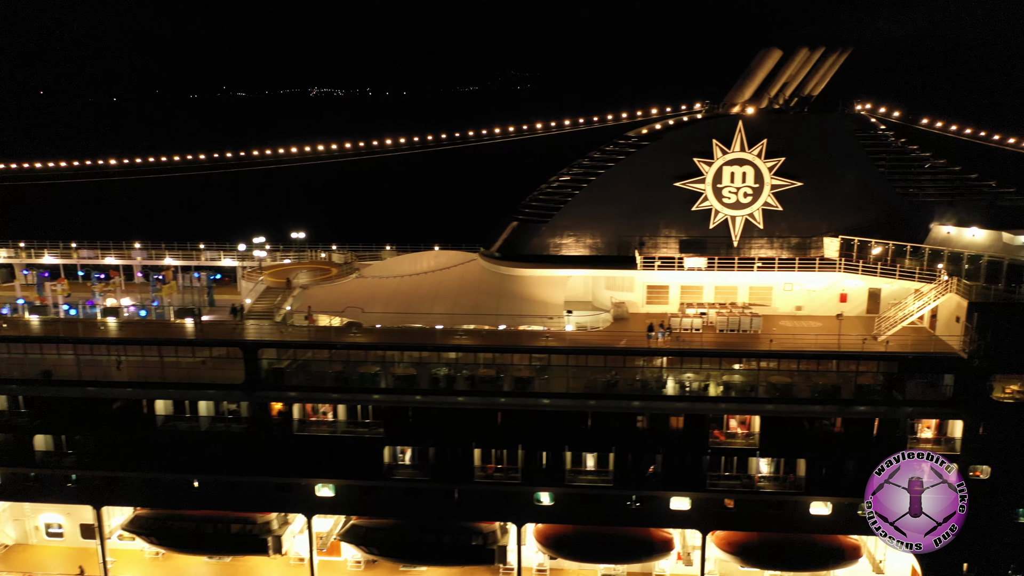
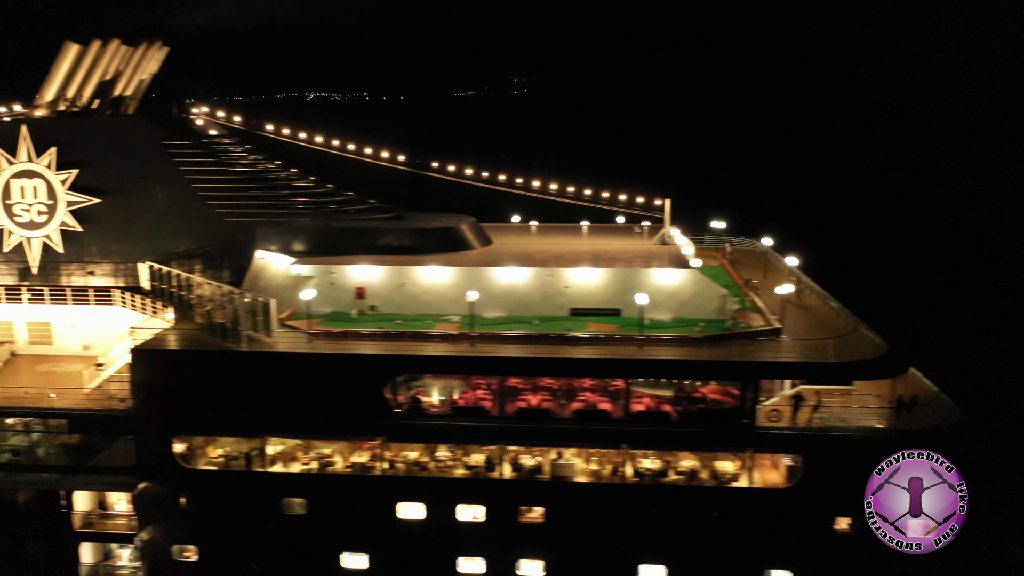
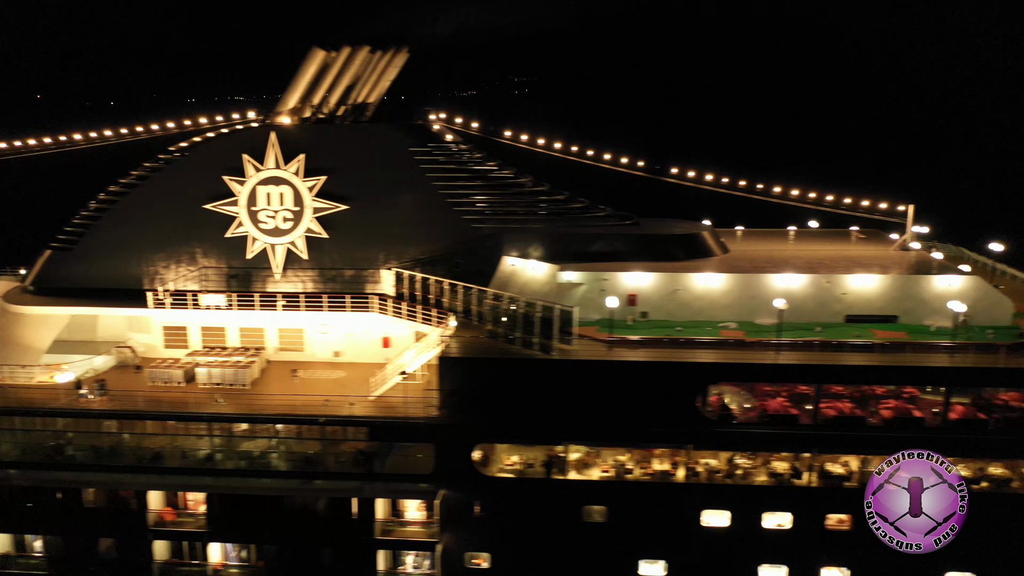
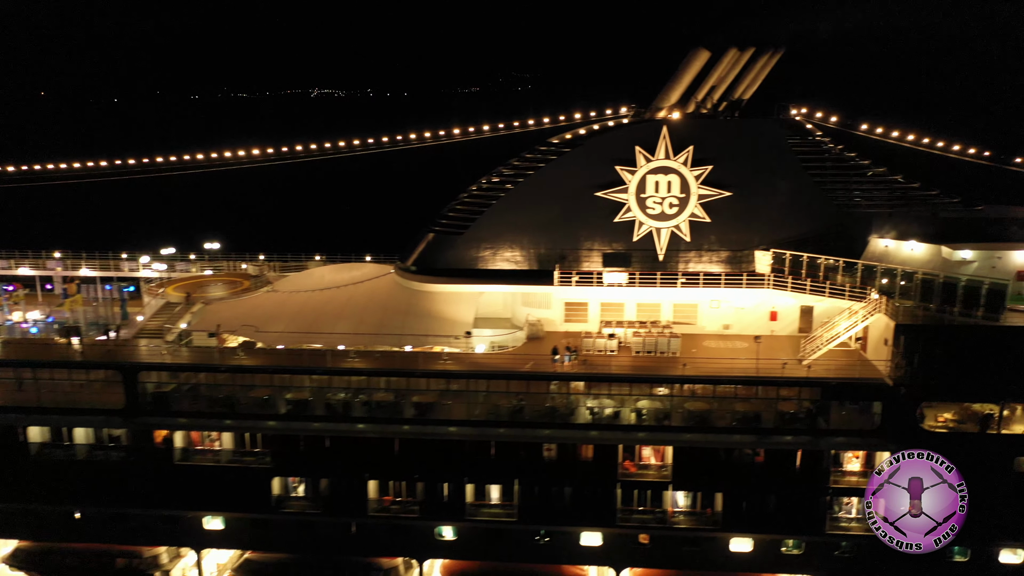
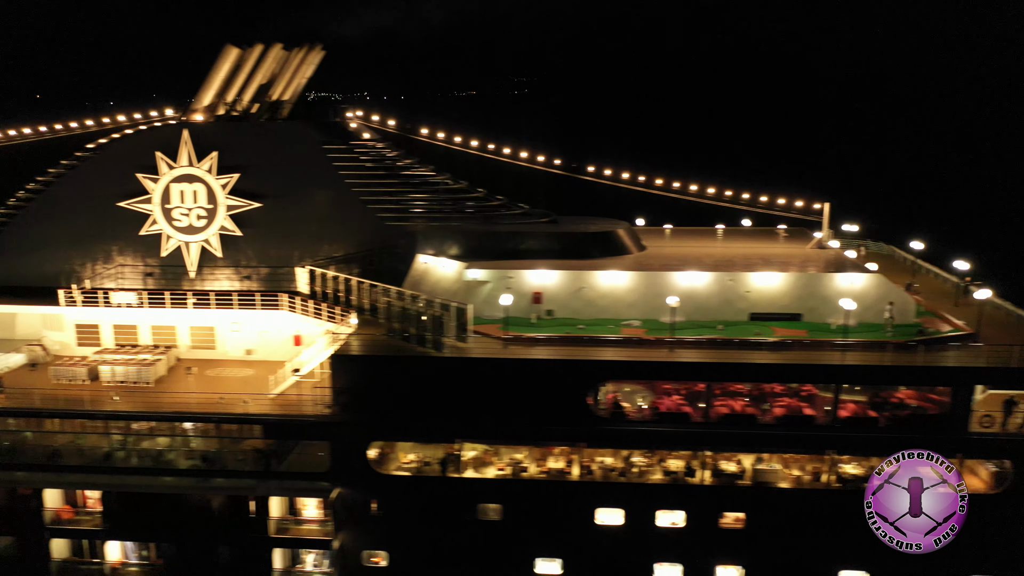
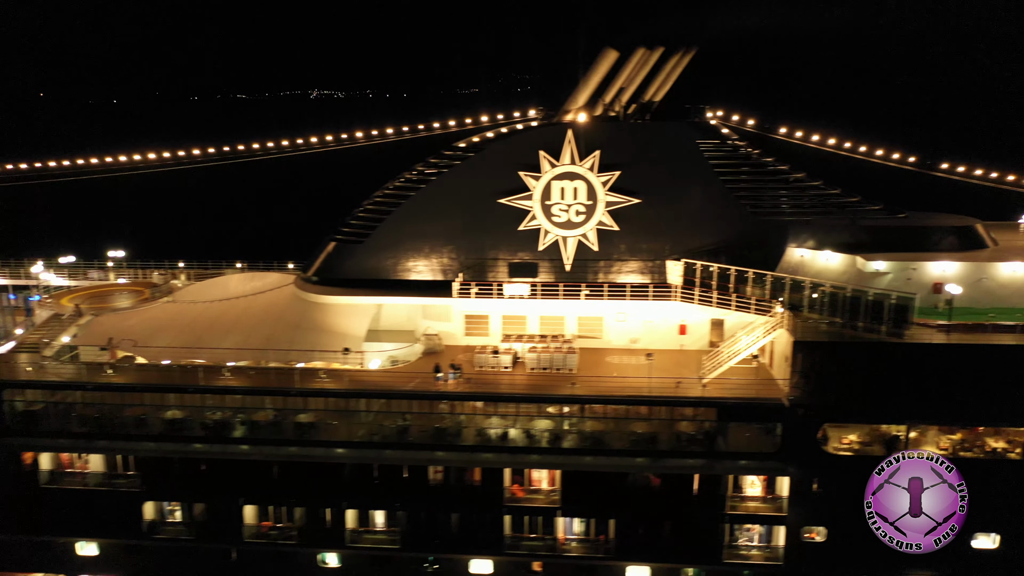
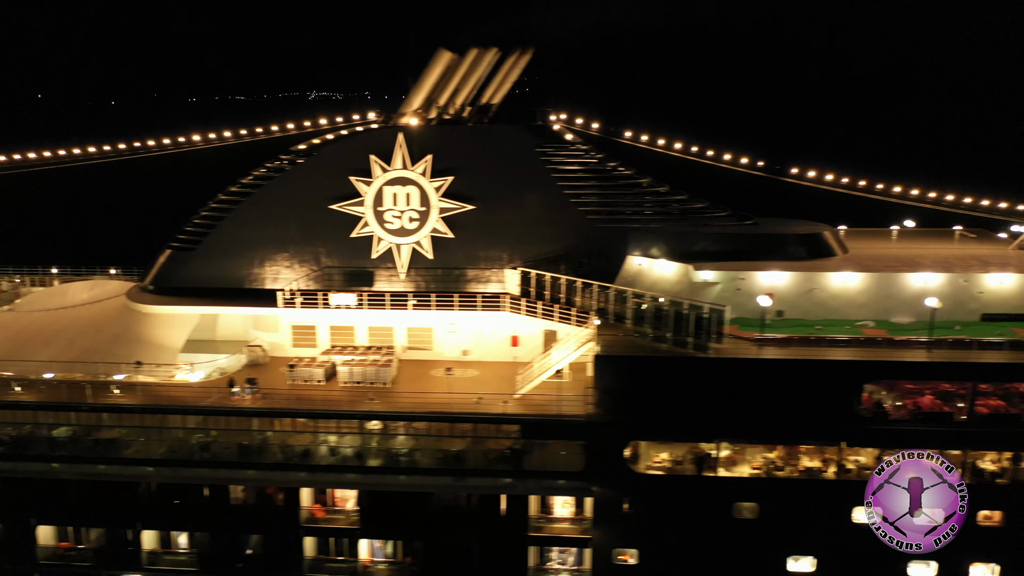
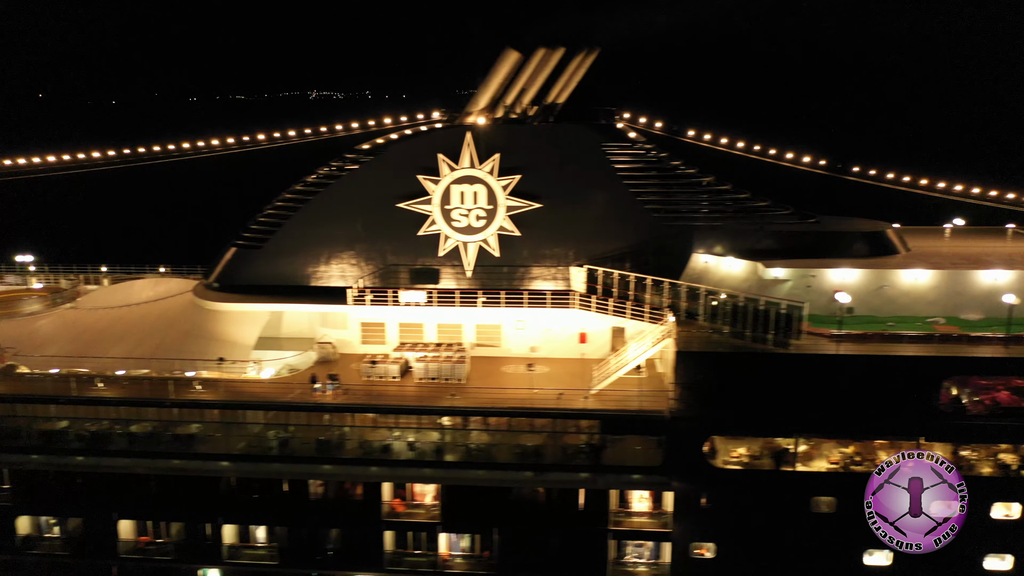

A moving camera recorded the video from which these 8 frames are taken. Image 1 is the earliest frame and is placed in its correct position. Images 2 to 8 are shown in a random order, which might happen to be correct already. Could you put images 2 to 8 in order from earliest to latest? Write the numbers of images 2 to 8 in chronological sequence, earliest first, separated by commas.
4, 6, 8, 7, 3, 5, 2
